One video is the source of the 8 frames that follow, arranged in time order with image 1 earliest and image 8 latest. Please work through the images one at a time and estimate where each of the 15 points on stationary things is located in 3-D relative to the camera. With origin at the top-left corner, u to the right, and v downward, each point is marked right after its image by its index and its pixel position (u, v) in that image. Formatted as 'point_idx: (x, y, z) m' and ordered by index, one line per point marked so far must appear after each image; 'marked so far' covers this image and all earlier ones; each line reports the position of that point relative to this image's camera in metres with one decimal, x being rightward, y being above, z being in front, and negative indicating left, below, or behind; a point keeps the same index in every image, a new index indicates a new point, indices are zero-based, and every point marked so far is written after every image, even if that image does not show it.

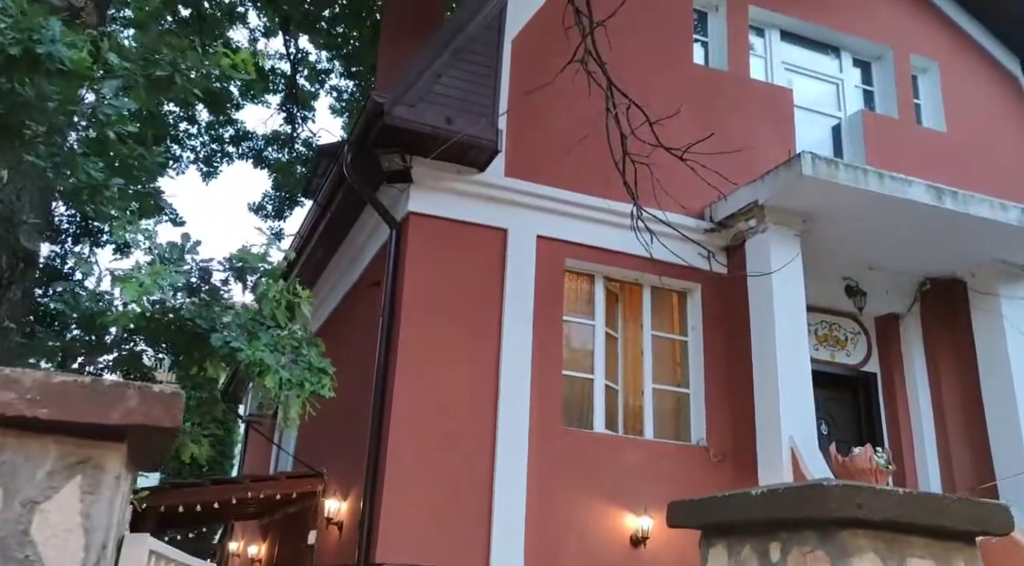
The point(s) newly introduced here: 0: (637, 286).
0: (+1.1, 0.0, +8.3) m
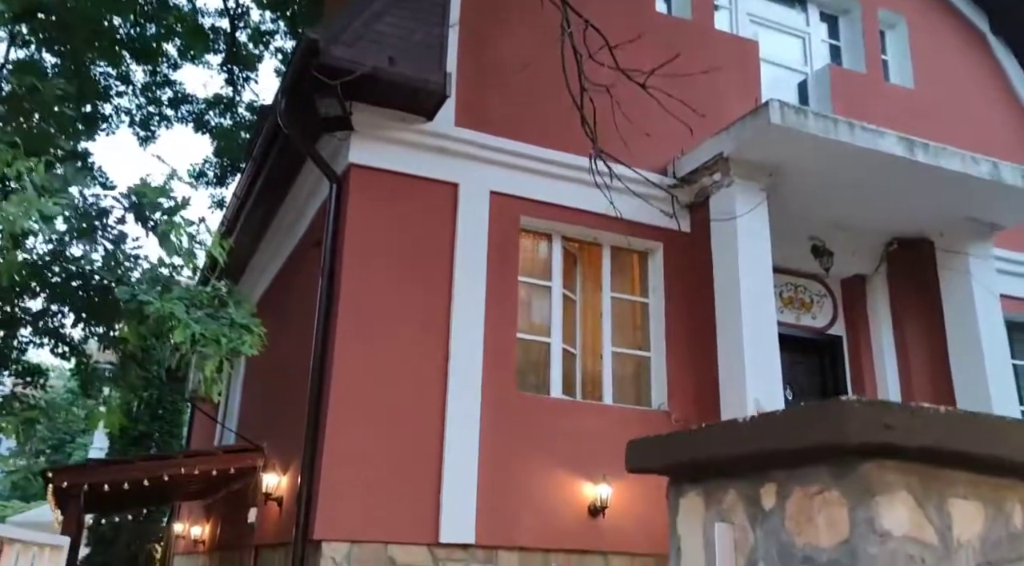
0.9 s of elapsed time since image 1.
0: (+0.7, +0.3, +7.8) m
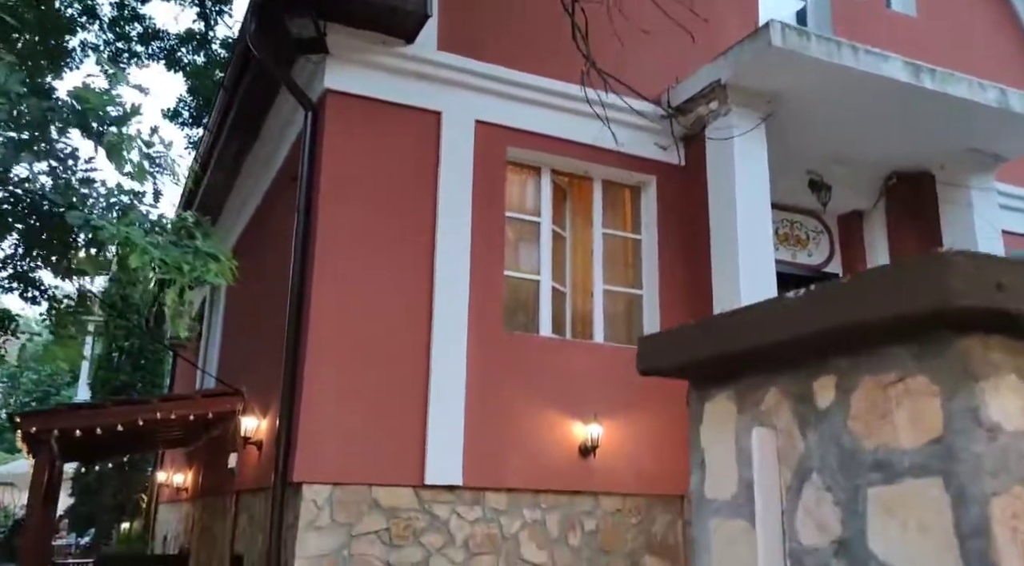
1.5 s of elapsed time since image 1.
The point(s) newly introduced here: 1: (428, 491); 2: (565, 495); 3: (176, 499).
0: (+0.6, +0.8, +7.5) m
1: (-0.6, -1.4, +6.3) m
2: (+0.4, -1.5, +6.7) m
3: (-4.6, -2.9, +12.9) m
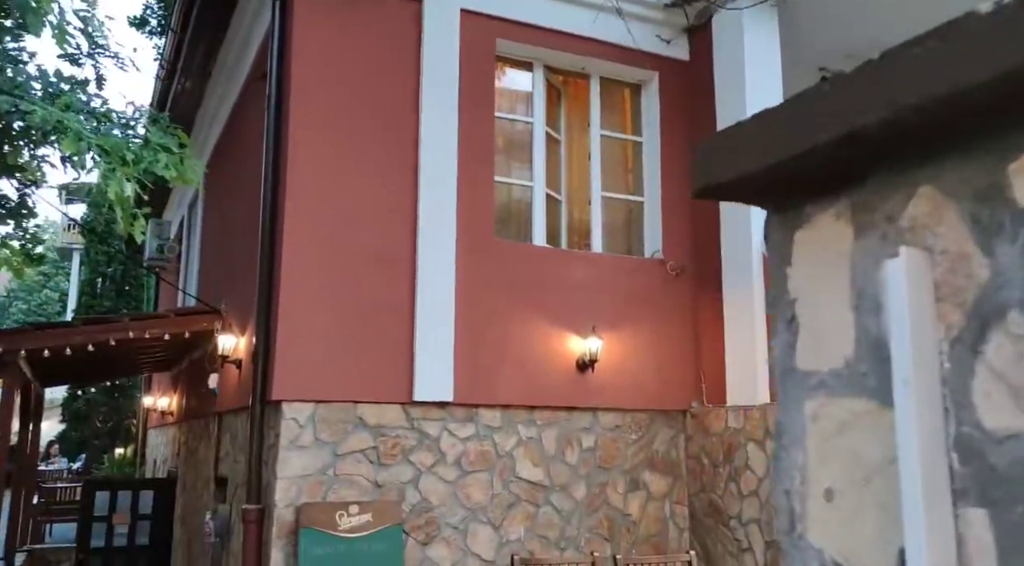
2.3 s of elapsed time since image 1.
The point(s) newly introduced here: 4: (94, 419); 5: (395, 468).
0: (+0.5, +1.5, +7.0) m
1: (-0.6, -0.8, +5.9) m
2: (+0.3, -0.9, +6.3) m
3: (-4.6, -1.9, +12.7) m
4: (-7.3, -2.4, +16.6) m
5: (-0.7, -1.1, +5.8) m
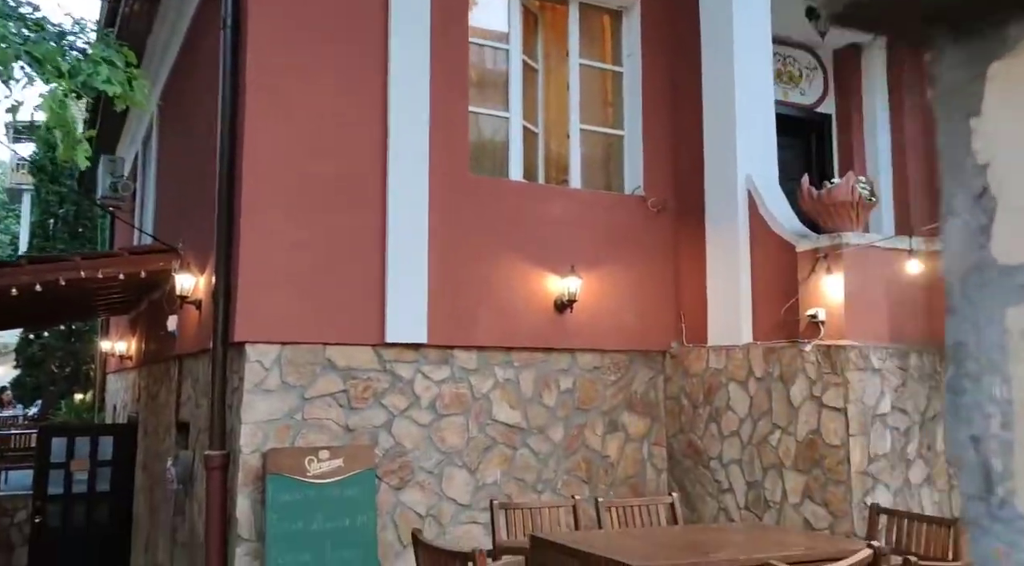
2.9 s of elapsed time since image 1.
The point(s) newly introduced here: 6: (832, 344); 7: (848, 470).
0: (+0.3, +2.0, +6.6) m
1: (-0.7, -0.4, +5.6) m
2: (+0.2, -0.4, +6.1) m
3: (-5.1, -1.1, +12.3) m
4: (-7.9, -1.4, +16.2) m
5: (-0.9, -0.8, +5.6) m
6: (+1.7, -0.3, +5.1) m
7: (+1.8, -1.0, +5.0) m
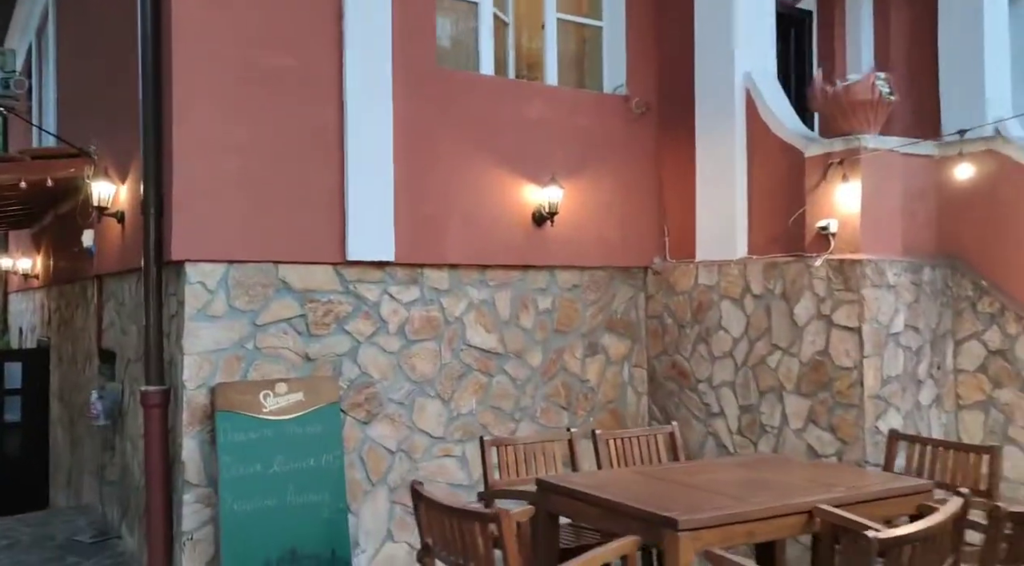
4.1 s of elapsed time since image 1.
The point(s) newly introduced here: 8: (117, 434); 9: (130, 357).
0: (+0.1, +2.5, +5.8) m
1: (-0.8, +0.1, +5.0) m
2: (0.0, +0.1, +5.6) m
3: (-5.7, 0.0, +11.2) m
4: (-8.9, 0.0, +14.9) m
5: (-1.0, -0.3, +4.9) m
6: (+1.7, +0.1, +4.7) m
7: (+1.7, -0.5, +4.6) m
8: (-2.5, -1.0, +6.1) m
9: (-2.3, -0.4, +5.7) m
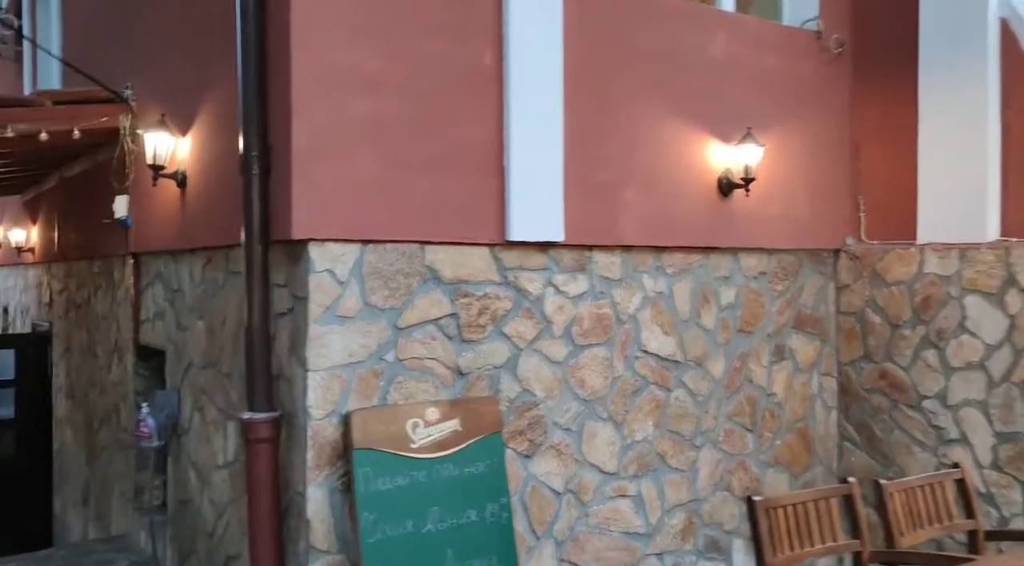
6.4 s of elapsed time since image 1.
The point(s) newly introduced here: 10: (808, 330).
0: (+1.0, +2.6, +4.5) m
1: (0.0, +0.1, +3.7) m
2: (+0.9, +0.1, +4.3) m
3: (-5.1, +0.2, +9.8) m
4: (-8.4, +0.4, +13.3) m
5: (-0.1, -0.2, +3.7) m
6: (+2.5, +0.1, +3.5) m
7: (+2.6, -0.5, +3.5) m
8: (-1.7, -0.9, +4.7) m
9: (-1.5, -0.4, +4.4) m
10: (+1.5, -0.2, +4.7) m
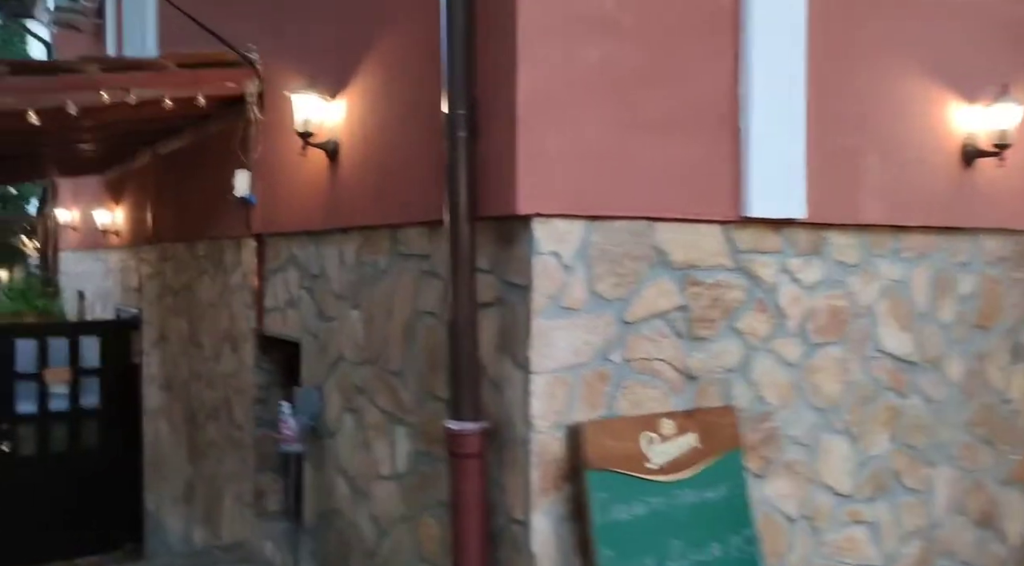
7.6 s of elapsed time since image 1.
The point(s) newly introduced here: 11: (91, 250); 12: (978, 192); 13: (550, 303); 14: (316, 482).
0: (+1.8, +2.6, +3.8) m
1: (+0.8, +0.2, +3.0) m
2: (+1.7, +0.2, +3.6) m
3: (-4.1, +0.4, +9.4) m
4: (-7.2, +0.6, +13.0) m
5: (+0.7, -0.2, +3.0) m
6: (+3.3, +0.2, +2.7) m
7: (+3.3, -0.5, +2.7) m
8: (-0.9, -0.8, +4.2) m
9: (-0.7, -0.3, +3.8) m
10: (+2.3, -0.2, +4.0) m
11: (-4.1, +0.3, +9.5) m
12: (+1.8, +0.3, +3.7) m
13: (+0.1, -0.1, +2.7) m
14: (-0.9, -0.9, +4.2) m
